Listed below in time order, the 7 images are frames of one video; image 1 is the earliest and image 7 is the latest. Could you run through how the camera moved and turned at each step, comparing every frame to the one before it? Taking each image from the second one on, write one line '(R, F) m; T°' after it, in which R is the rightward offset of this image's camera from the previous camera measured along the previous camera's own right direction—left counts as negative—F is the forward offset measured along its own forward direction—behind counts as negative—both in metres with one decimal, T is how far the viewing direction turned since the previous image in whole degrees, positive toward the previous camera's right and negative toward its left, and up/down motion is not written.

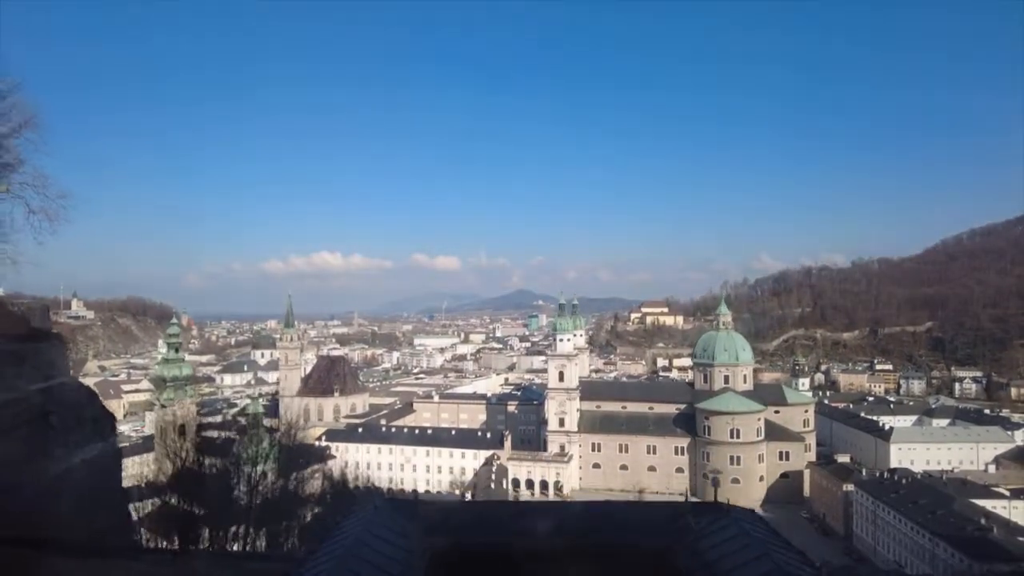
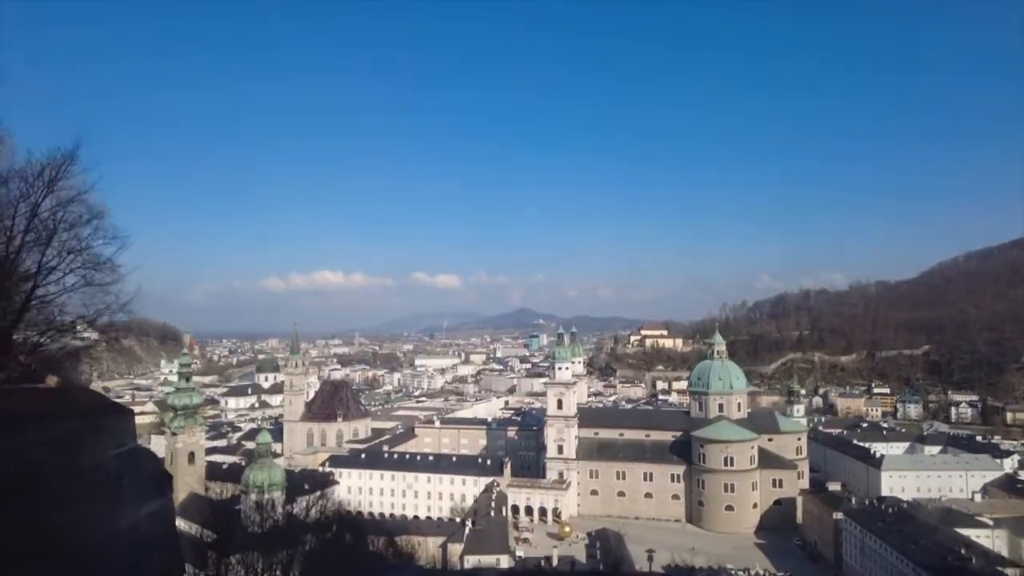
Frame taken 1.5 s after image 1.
(0.0, -0.7) m; 0°
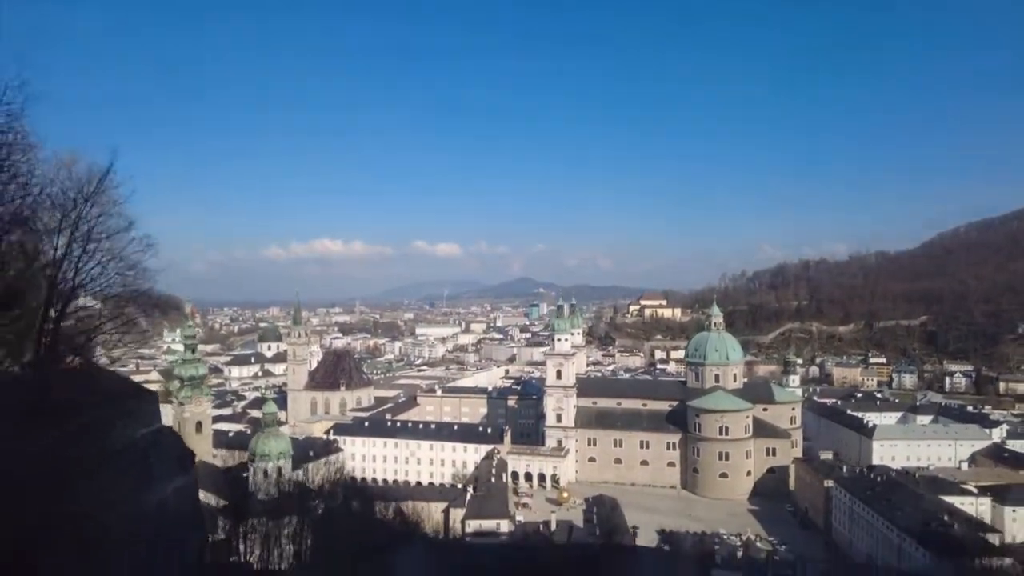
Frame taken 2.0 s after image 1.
(0.0, -0.3) m; 0°
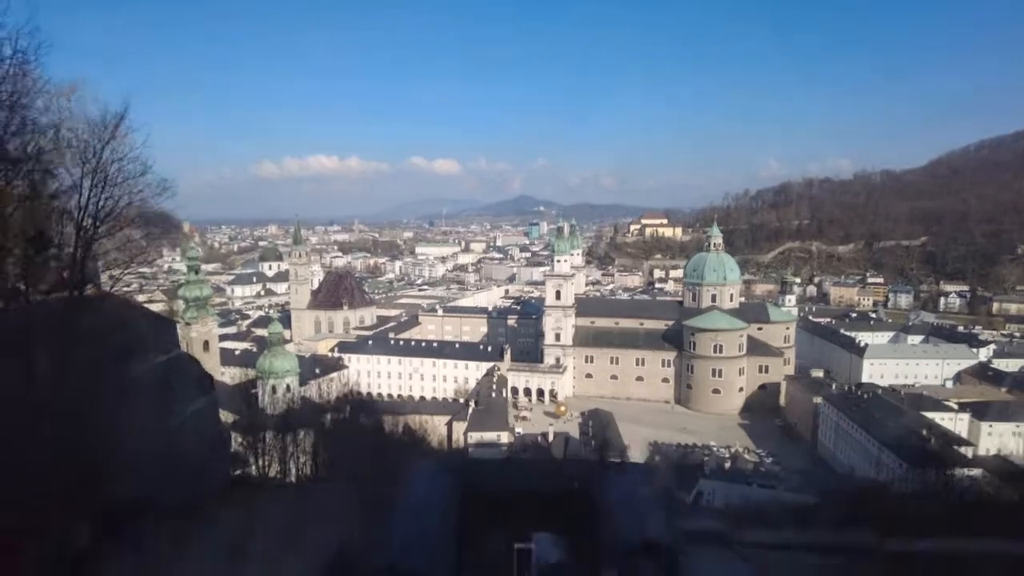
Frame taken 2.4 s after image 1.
(0.0, -0.2) m; 0°
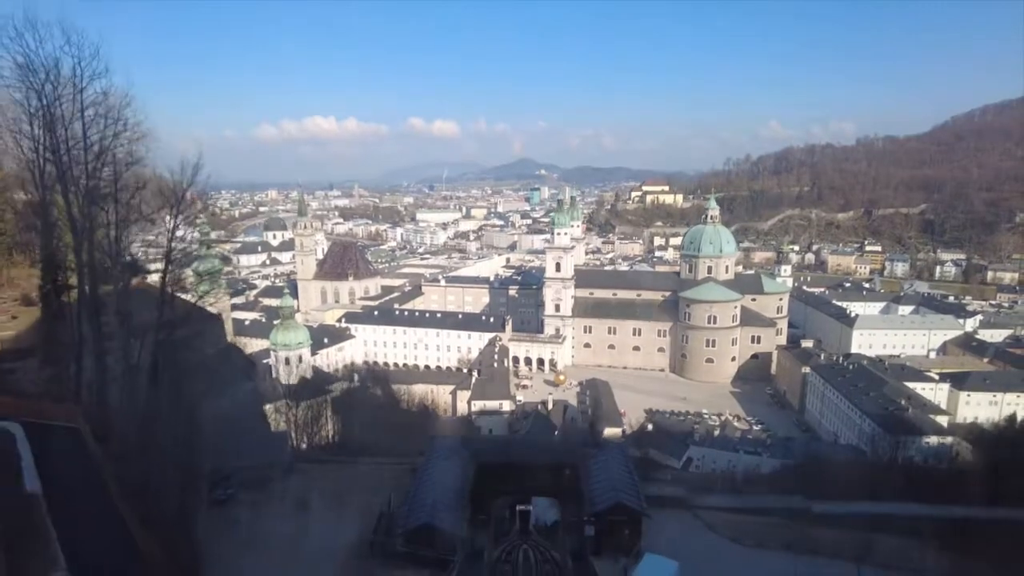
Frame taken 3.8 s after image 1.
(0.0, -0.7) m; 0°
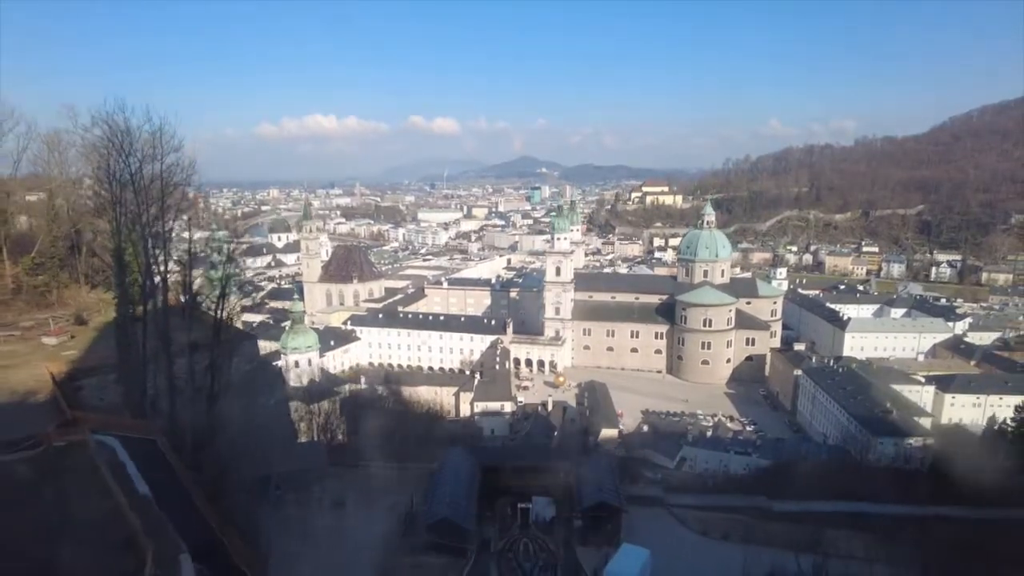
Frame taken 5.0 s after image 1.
(0.0, -0.7) m; 0°
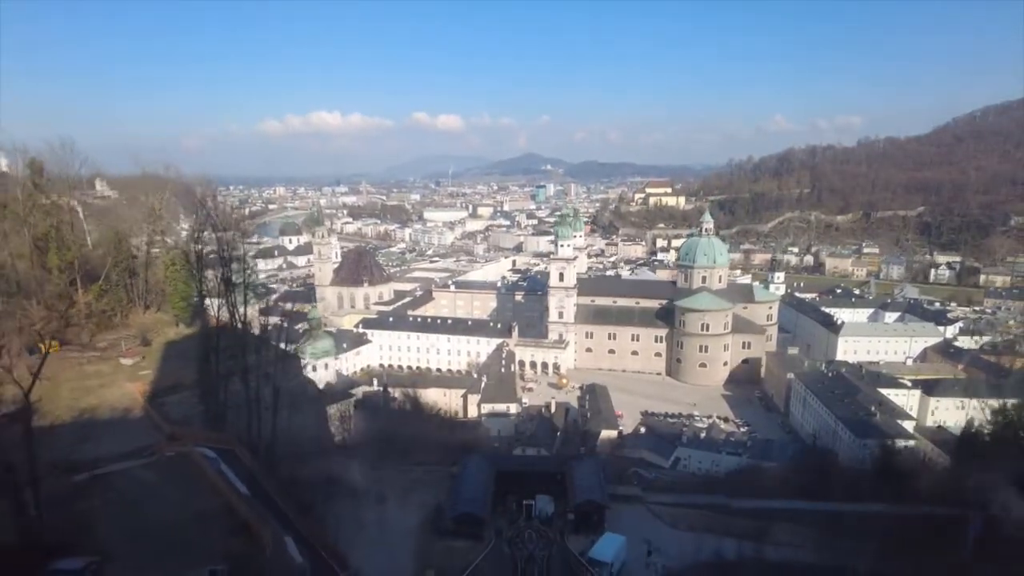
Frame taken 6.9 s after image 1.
(0.0, -1.0) m; 0°
